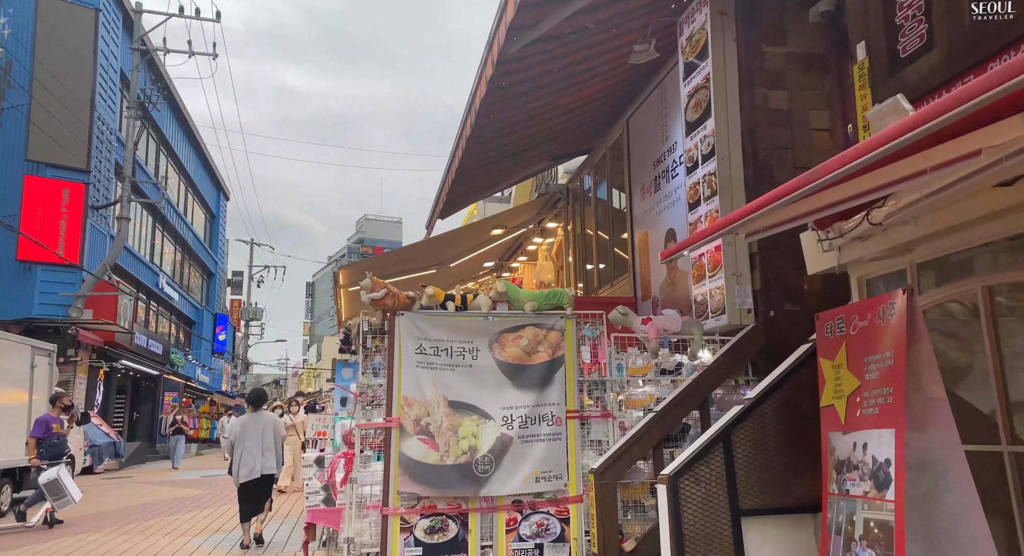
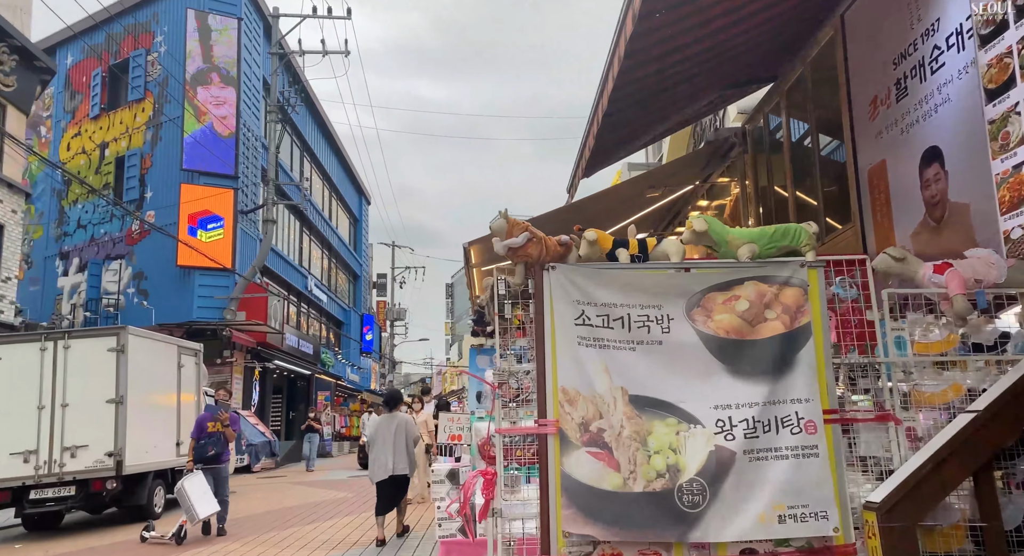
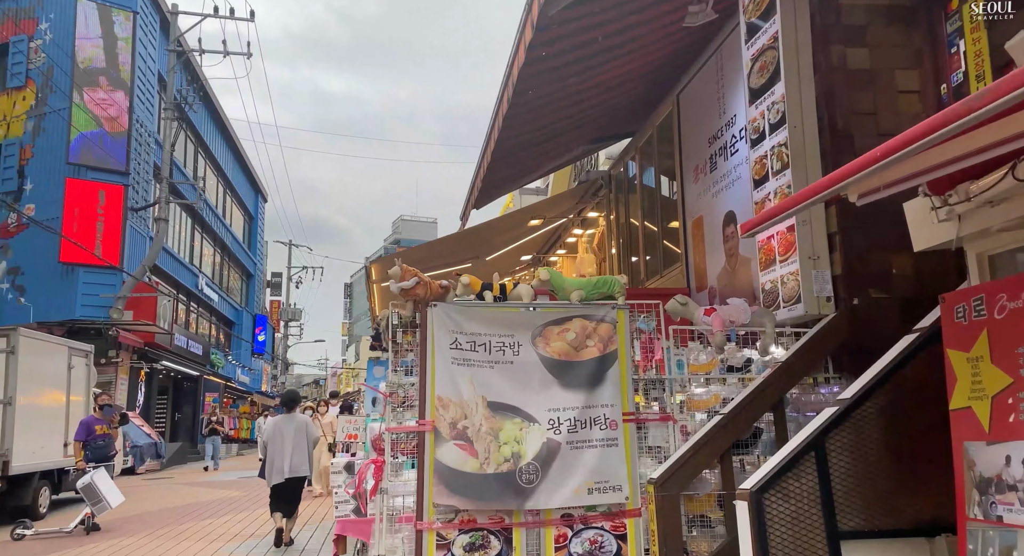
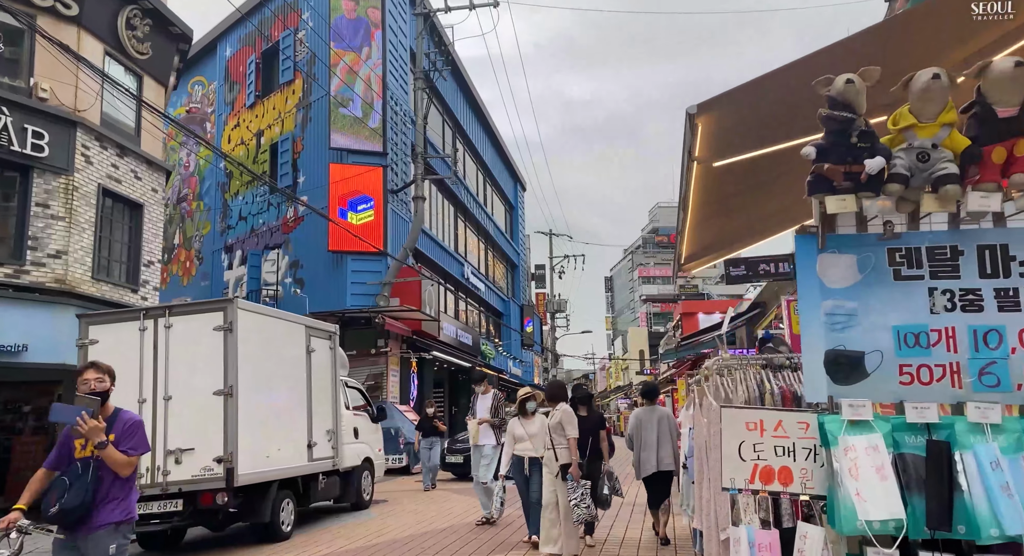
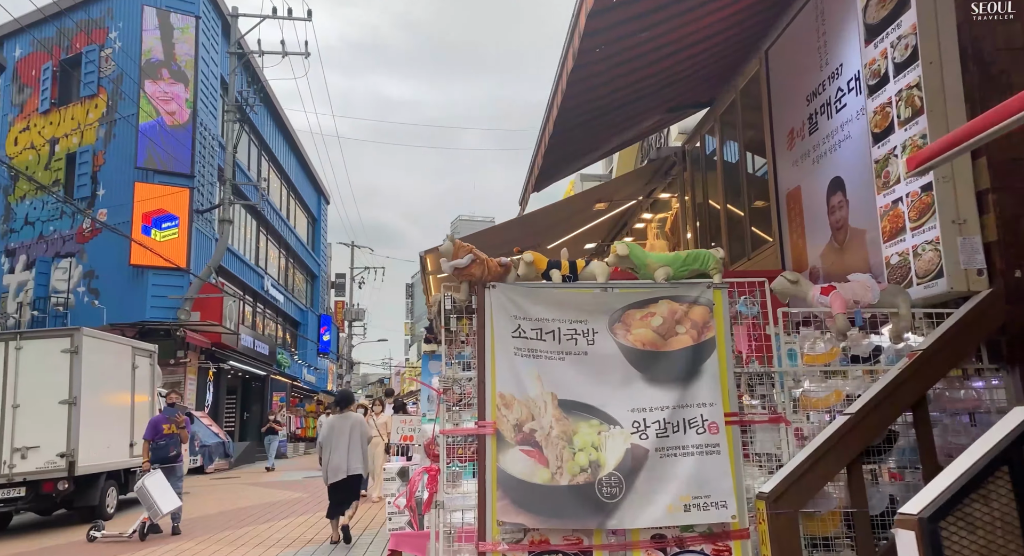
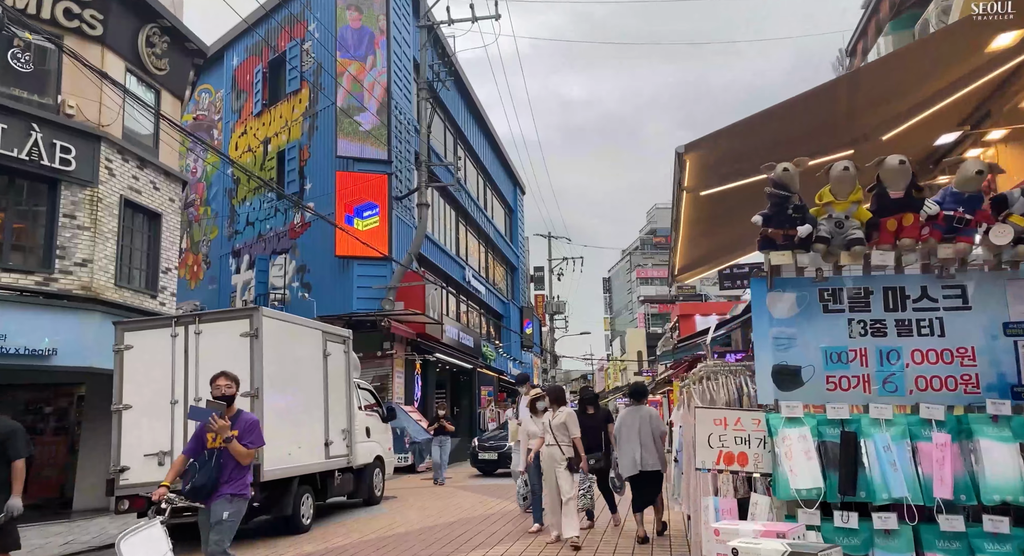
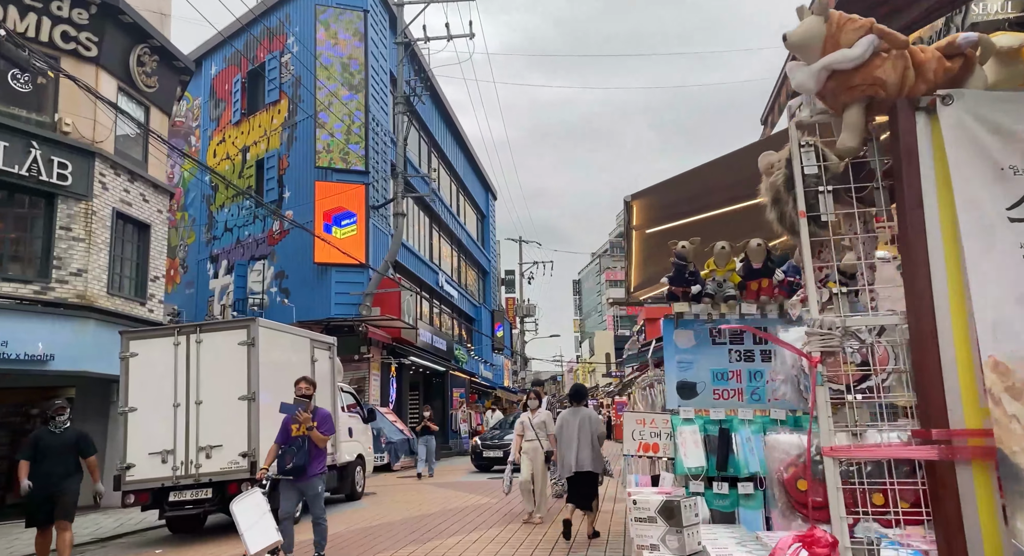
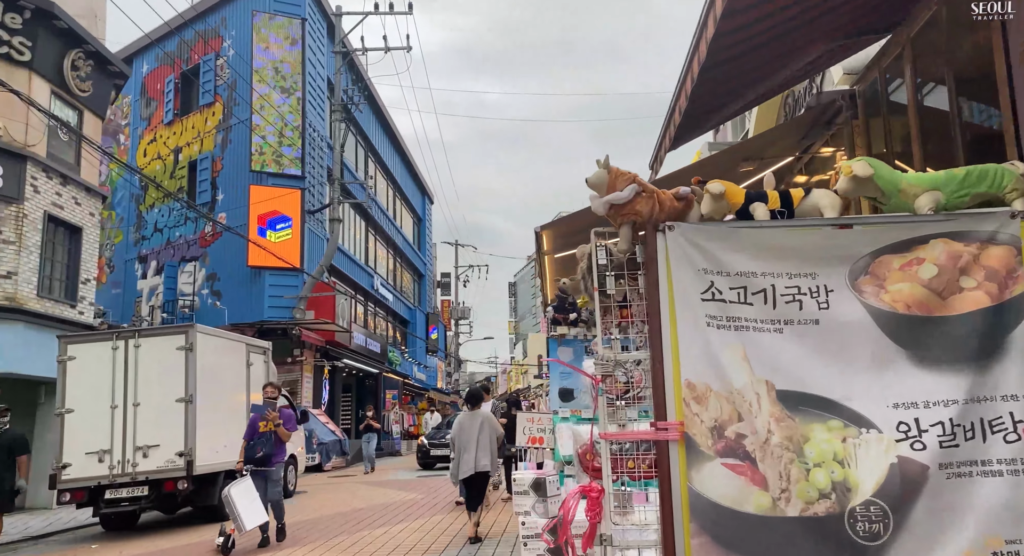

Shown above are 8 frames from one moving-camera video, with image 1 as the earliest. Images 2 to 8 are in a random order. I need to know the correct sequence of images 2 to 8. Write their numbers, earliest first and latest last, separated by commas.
3, 5, 2, 8, 7, 6, 4
